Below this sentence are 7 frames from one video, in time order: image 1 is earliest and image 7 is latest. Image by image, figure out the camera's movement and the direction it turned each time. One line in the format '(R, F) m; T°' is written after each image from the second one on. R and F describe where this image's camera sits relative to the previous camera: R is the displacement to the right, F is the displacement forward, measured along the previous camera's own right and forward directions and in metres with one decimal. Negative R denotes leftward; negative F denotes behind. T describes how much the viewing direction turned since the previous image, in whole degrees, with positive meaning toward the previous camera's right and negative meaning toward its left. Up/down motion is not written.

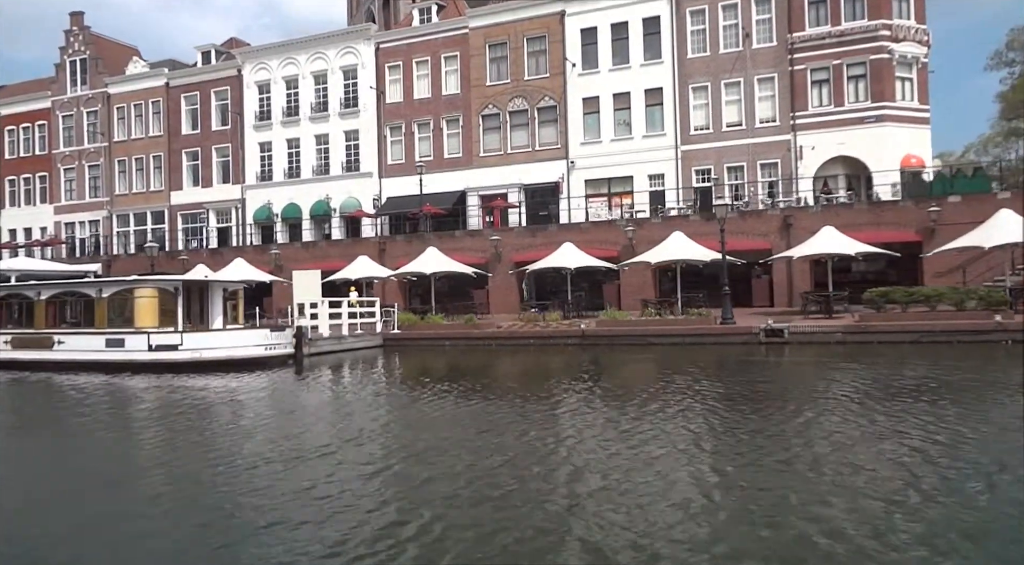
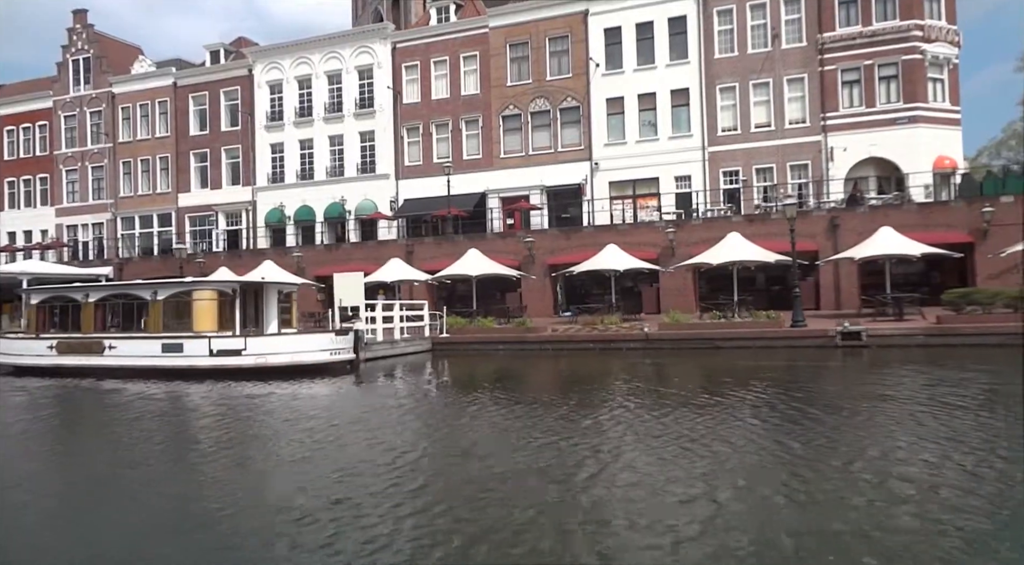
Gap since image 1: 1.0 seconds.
(-2.3, +0.8) m; +1°
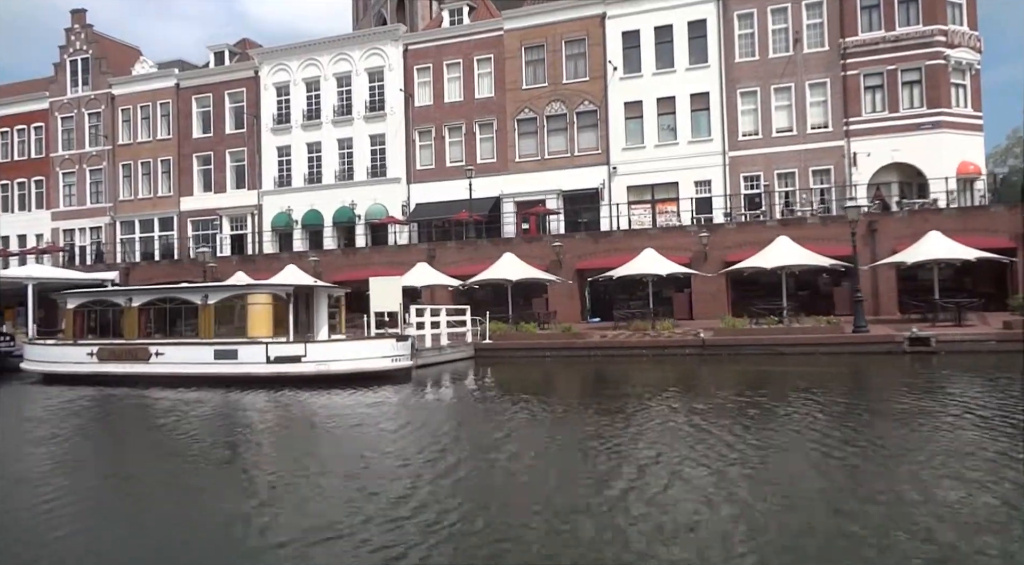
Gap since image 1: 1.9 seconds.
(-2.1, +0.8) m; +1°
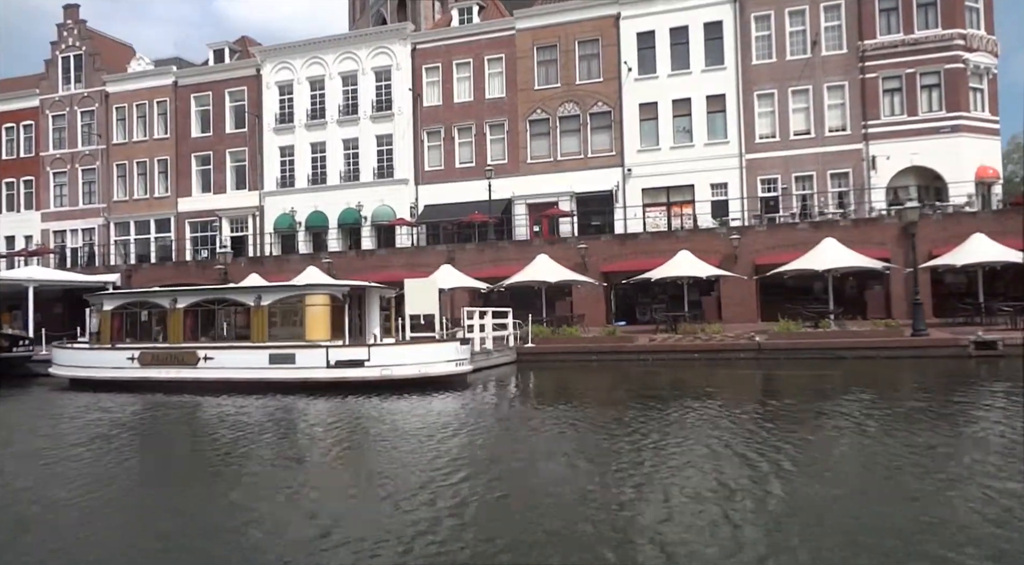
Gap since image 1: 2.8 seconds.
(-2.1, +0.8) m; +2°
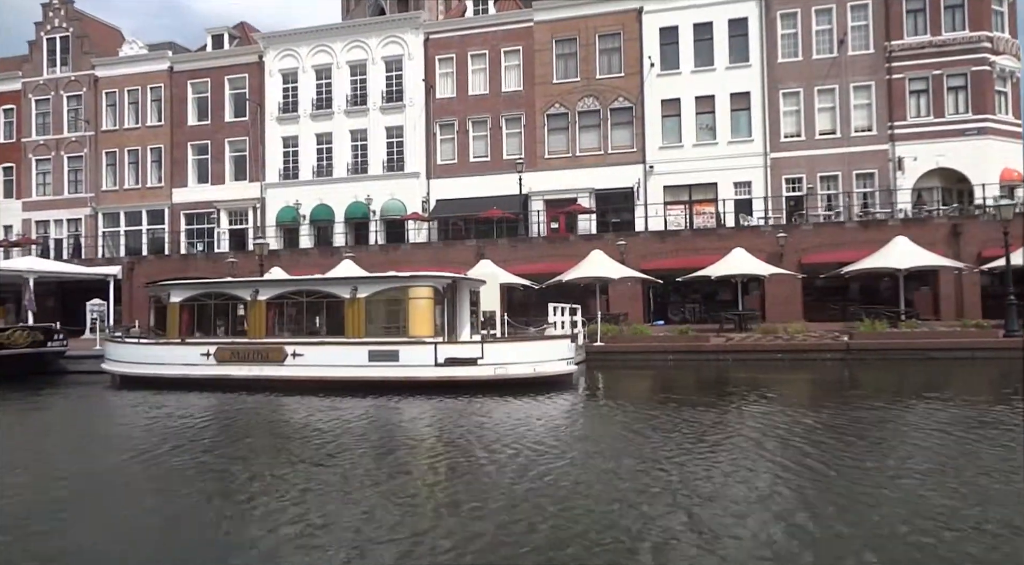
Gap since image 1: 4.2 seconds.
(-3.2, +1.2) m; +3°
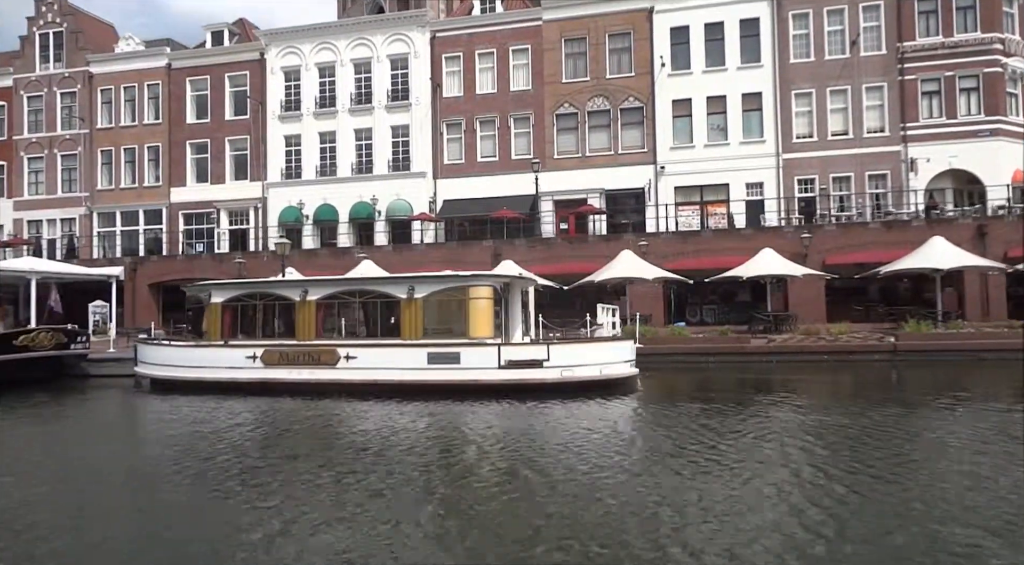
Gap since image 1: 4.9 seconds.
(-1.6, +0.6) m; +1°
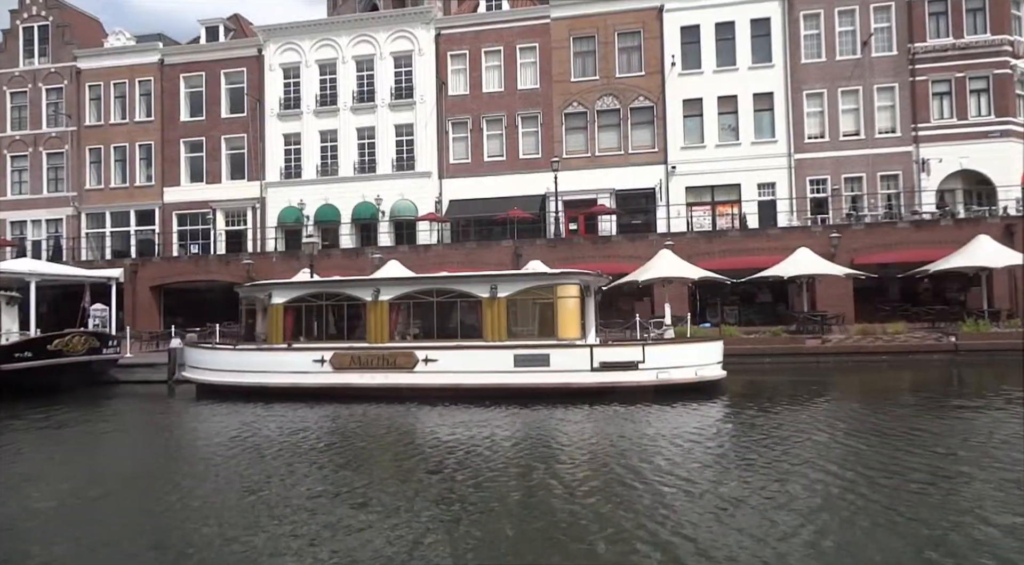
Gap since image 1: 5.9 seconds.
(-2.1, +0.8) m; +2°
